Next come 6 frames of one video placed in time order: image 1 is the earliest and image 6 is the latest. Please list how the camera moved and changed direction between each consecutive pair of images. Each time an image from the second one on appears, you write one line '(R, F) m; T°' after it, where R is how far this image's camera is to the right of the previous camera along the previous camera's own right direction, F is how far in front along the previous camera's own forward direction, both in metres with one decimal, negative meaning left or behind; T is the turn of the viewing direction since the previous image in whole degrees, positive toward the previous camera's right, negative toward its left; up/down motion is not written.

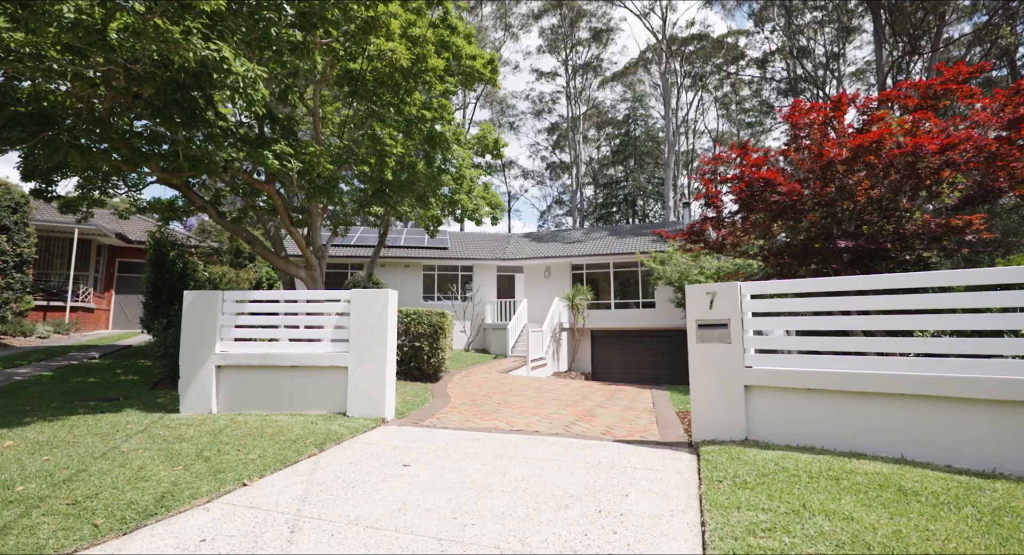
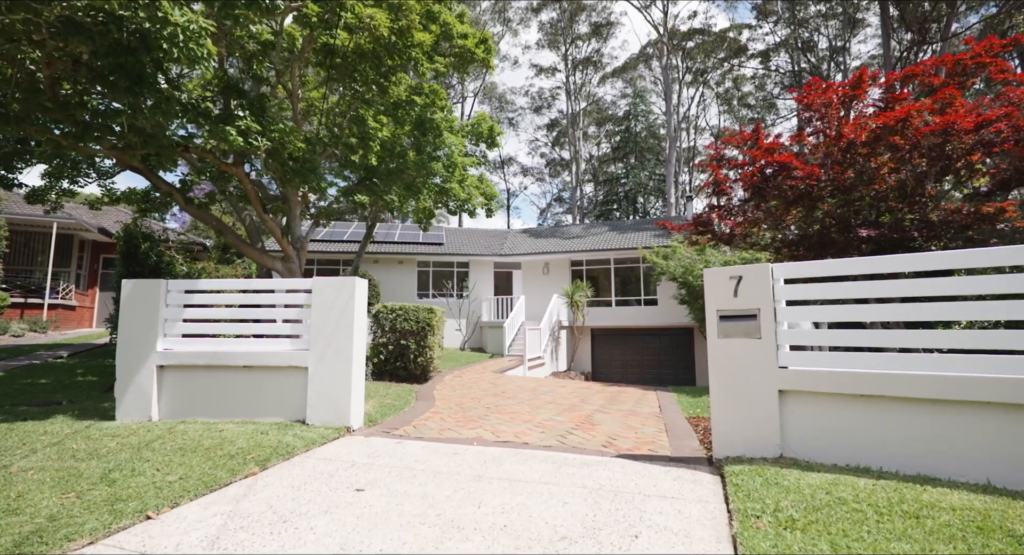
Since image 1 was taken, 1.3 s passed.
(+0.1, +0.8) m; 0°
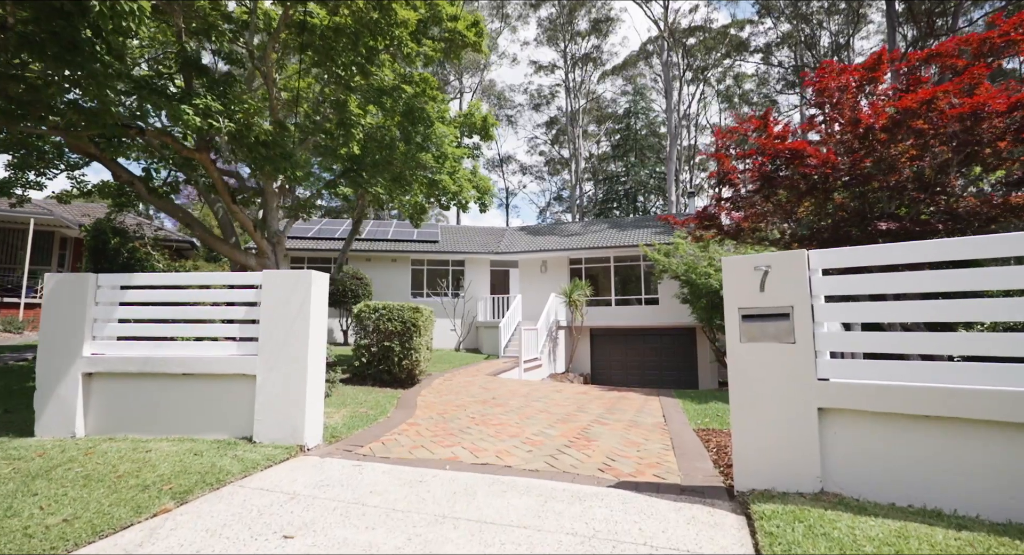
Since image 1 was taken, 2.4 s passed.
(+0.2, +0.7) m; 0°
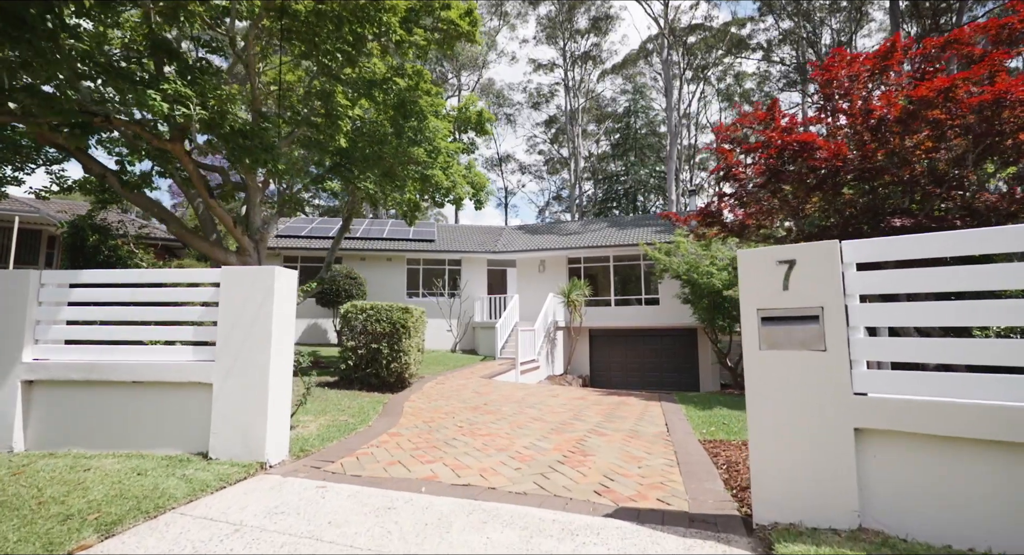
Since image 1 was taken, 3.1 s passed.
(+0.1, +0.4) m; 0°
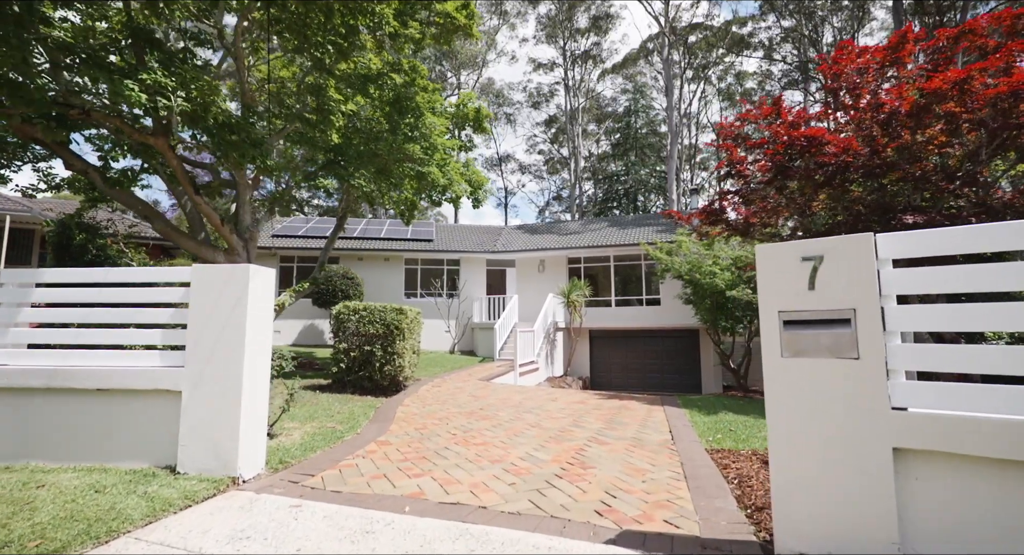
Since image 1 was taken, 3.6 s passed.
(0.0, +0.3) m; 0°
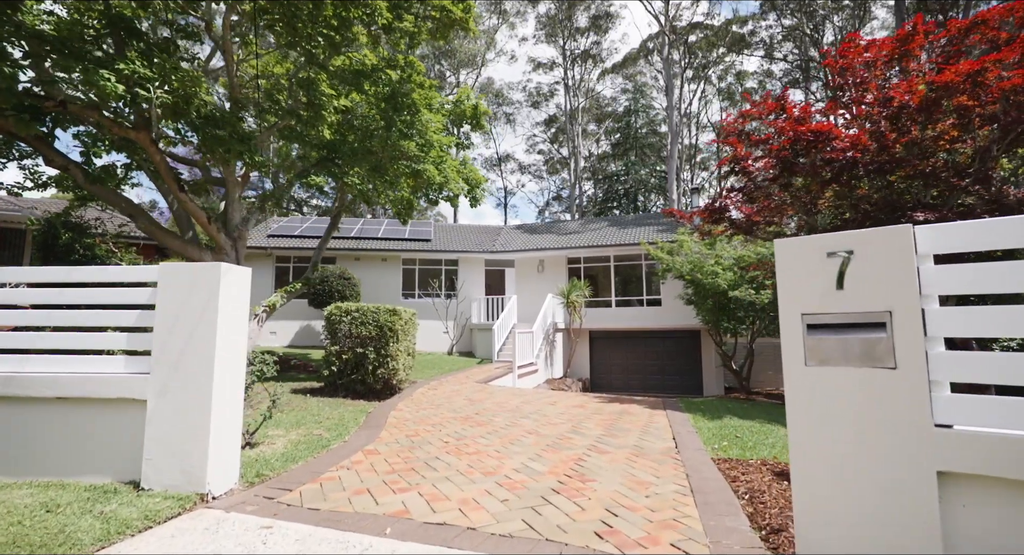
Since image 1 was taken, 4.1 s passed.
(0.0, +0.3) m; 0°
